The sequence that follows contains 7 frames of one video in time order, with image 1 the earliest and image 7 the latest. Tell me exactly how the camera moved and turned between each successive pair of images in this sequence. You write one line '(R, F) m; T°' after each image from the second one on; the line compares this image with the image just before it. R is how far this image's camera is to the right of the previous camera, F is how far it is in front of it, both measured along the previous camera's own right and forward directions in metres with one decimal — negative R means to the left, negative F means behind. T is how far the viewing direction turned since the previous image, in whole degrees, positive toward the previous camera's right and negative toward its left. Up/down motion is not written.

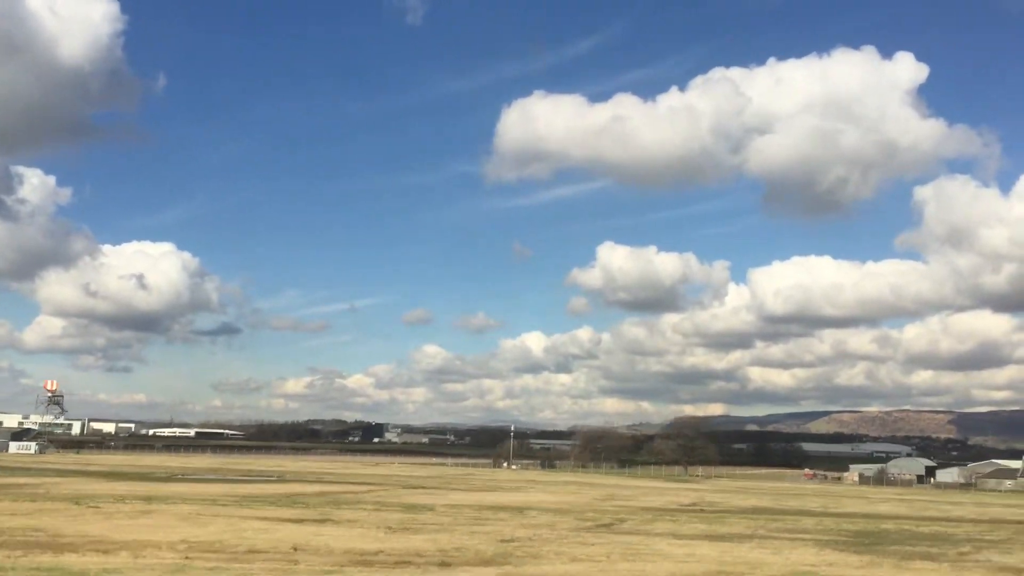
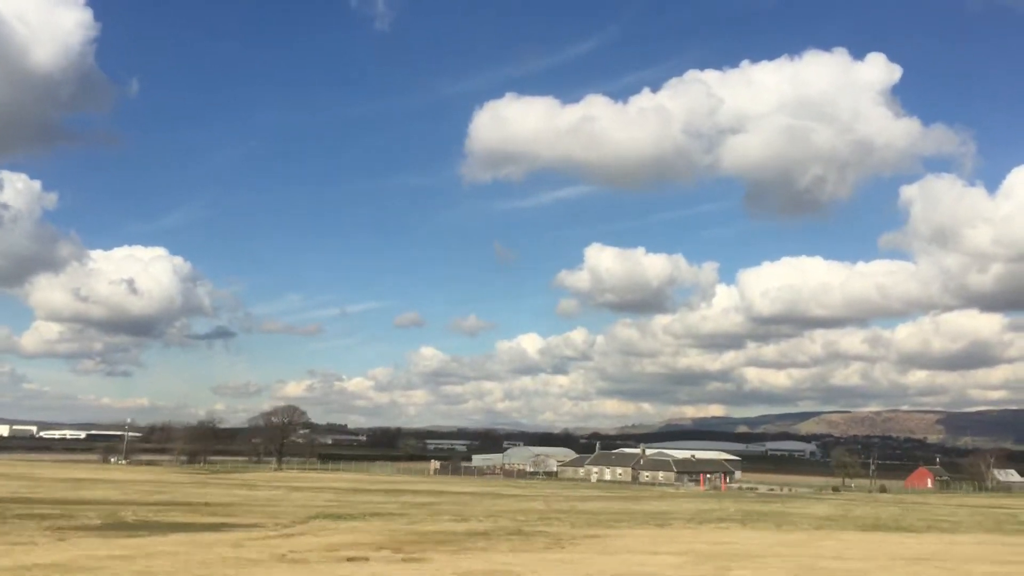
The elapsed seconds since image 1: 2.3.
(-22.0, -2.1) m; +4°
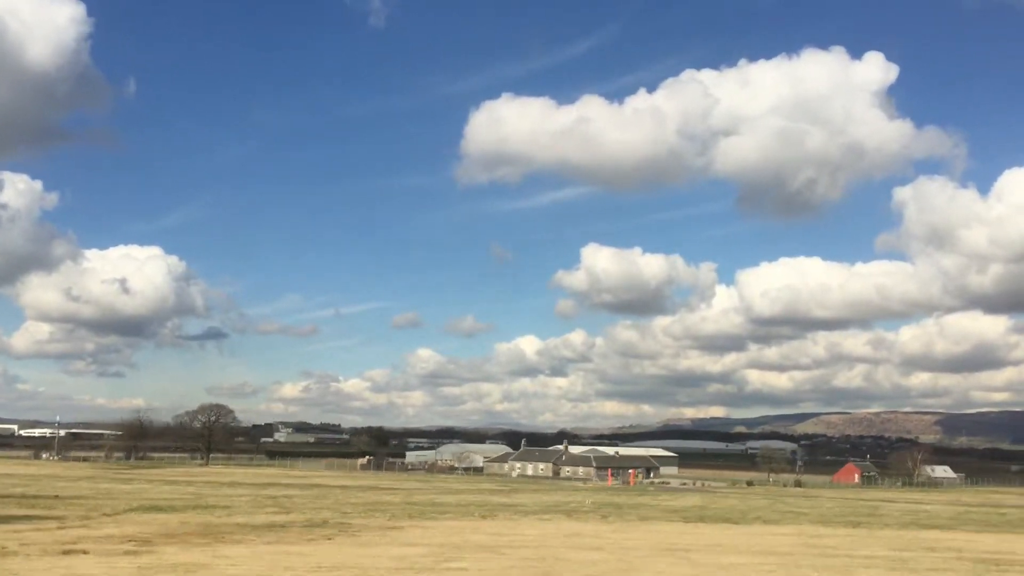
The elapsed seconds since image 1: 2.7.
(+3.9, +1.7) m; -1°
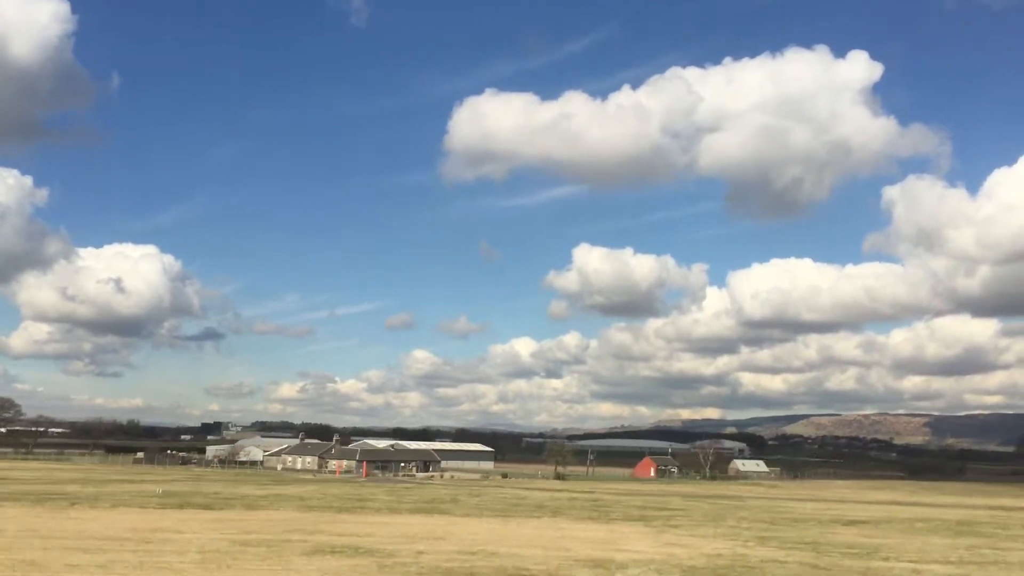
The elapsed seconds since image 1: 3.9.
(+4.7, -1.0) m; -1°
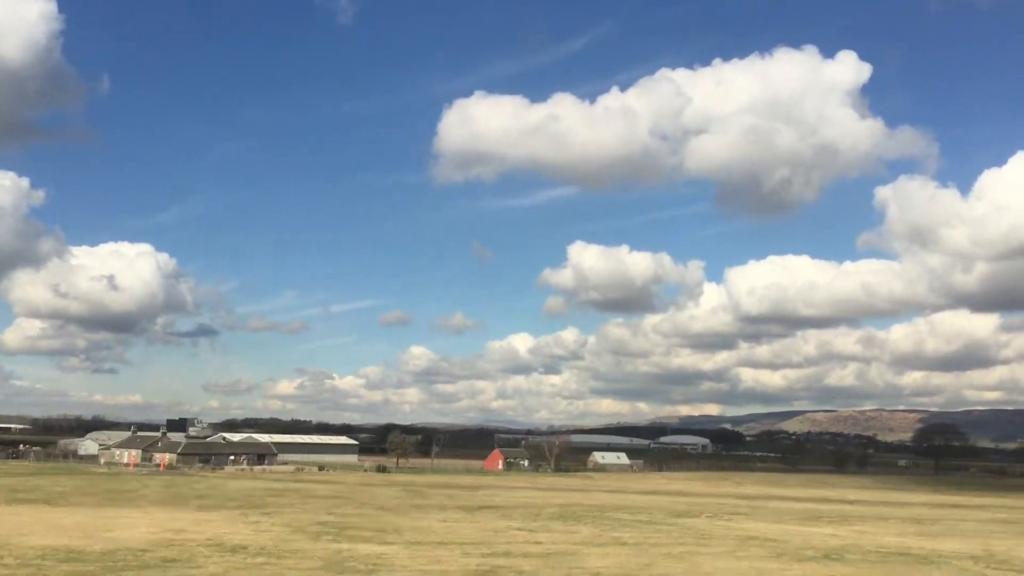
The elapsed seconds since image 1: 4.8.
(+1.8, +0.2) m; 0°
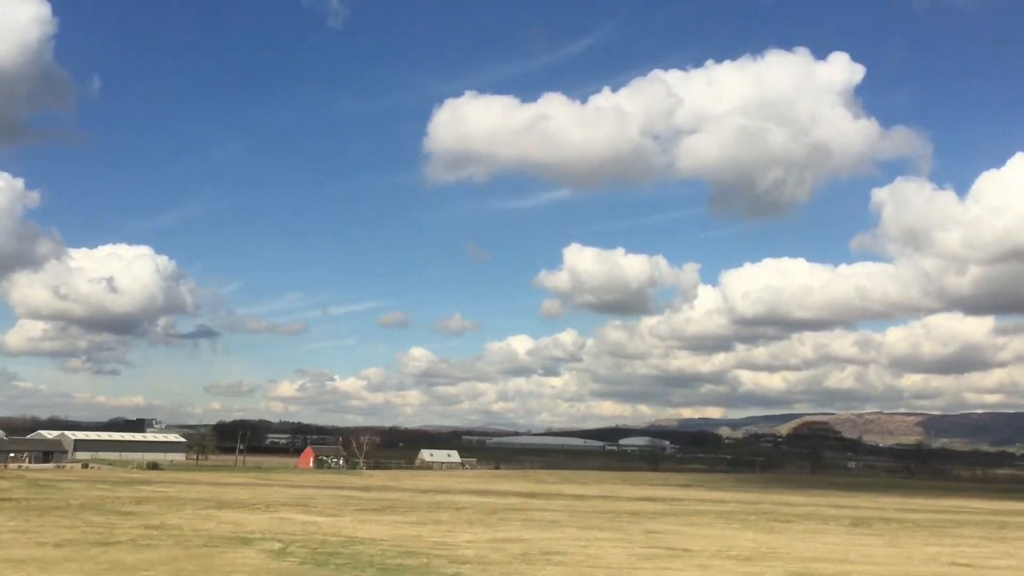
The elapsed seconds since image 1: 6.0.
(+5.4, -0.6) m; -1°
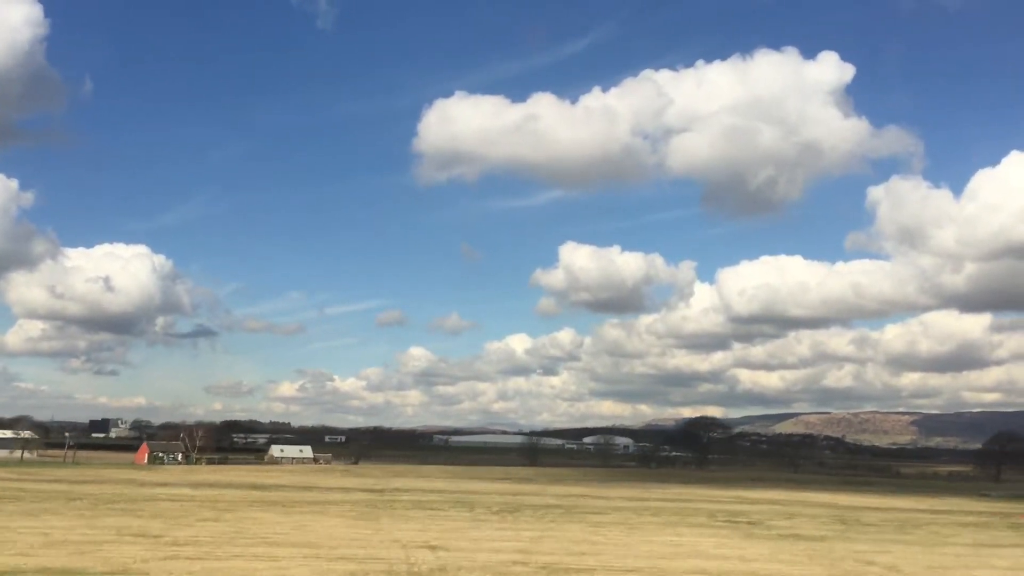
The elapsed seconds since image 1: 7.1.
(+2.0, -0.9) m; 0°
